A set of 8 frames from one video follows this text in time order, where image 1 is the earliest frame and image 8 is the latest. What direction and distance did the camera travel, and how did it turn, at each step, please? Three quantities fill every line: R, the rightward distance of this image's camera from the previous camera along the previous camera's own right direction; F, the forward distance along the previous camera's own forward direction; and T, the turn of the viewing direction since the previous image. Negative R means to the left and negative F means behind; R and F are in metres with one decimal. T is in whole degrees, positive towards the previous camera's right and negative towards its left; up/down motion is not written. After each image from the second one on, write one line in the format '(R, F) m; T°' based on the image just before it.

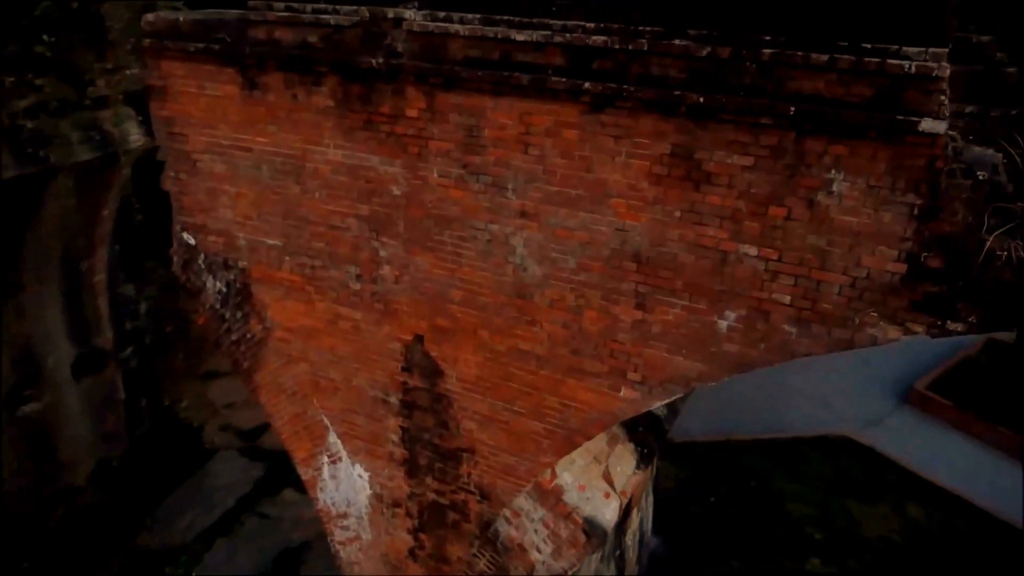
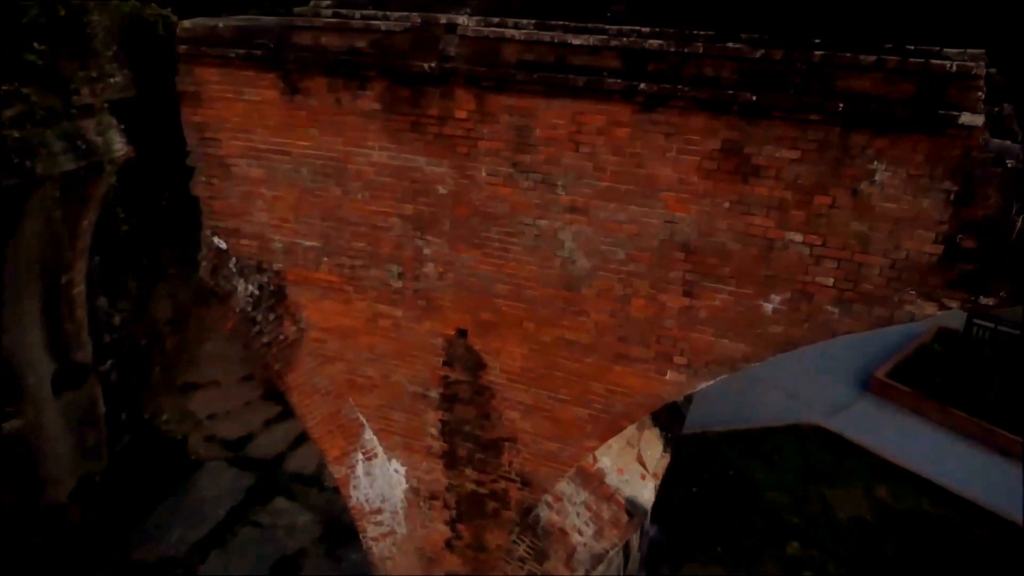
(-0.3, -0.1) m; +4°
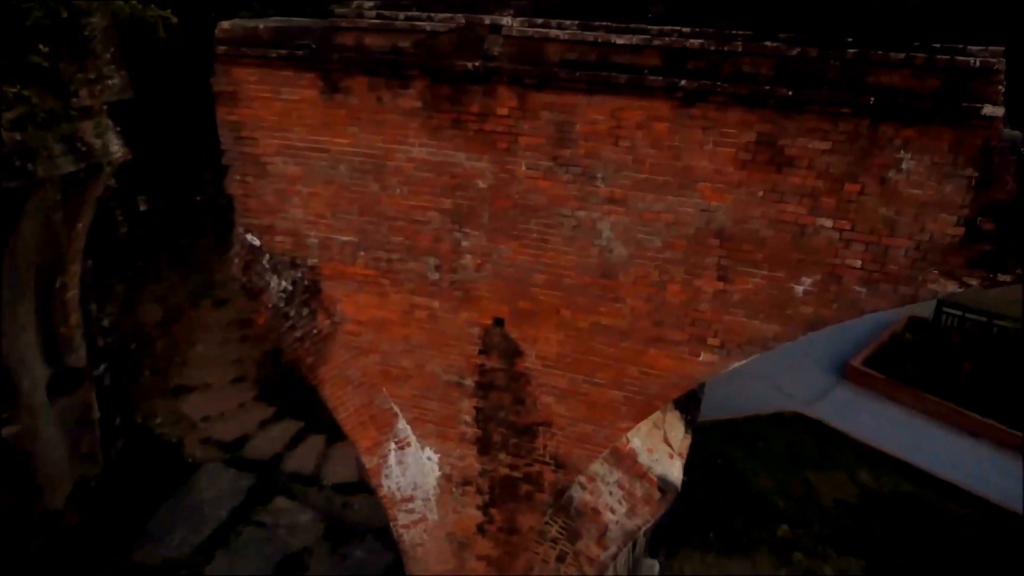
(-0.3, -0.1) m; +2°
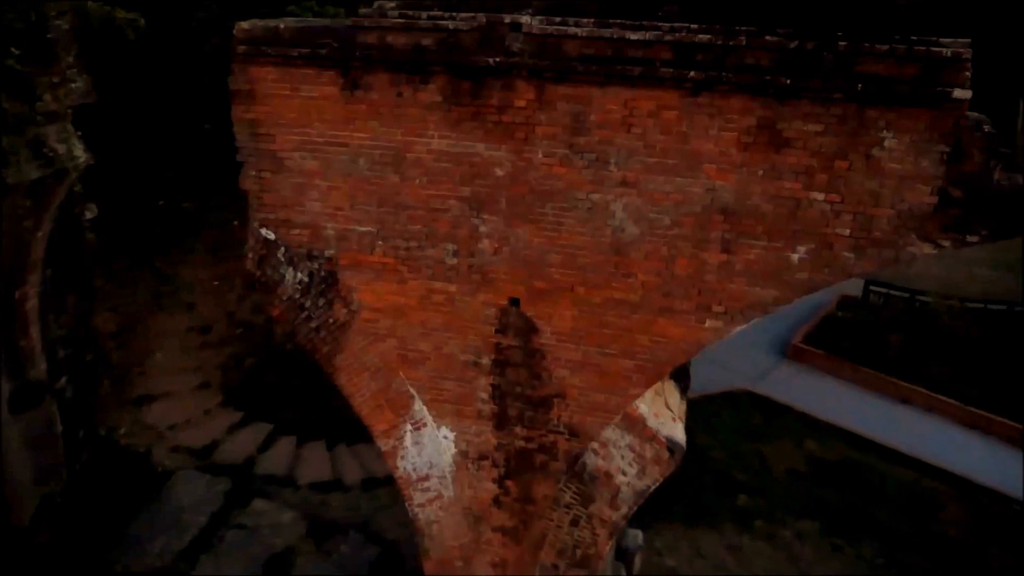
(-0.3, -0.2) m; +5°
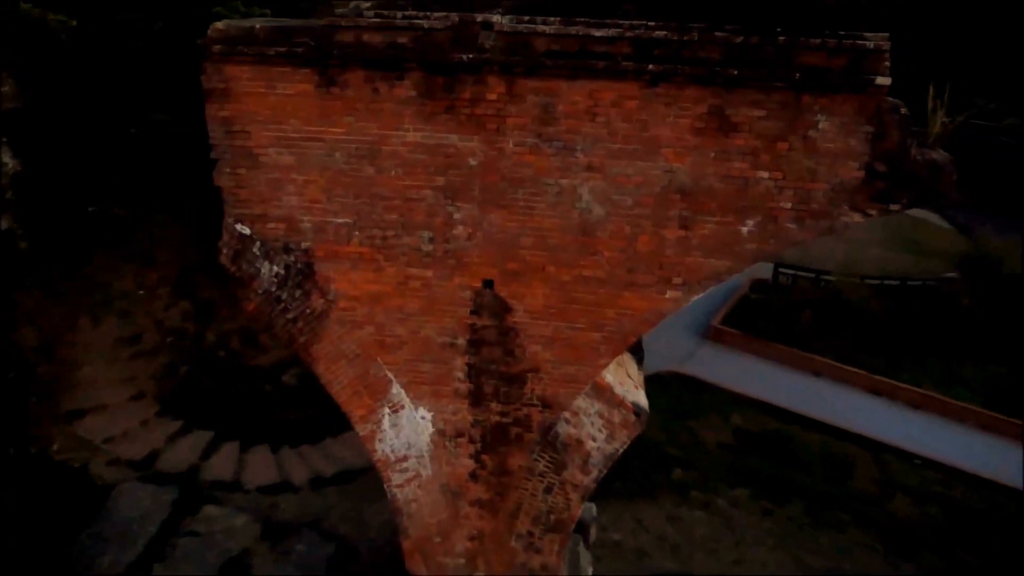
(-0.3, -0.2) m; +7°
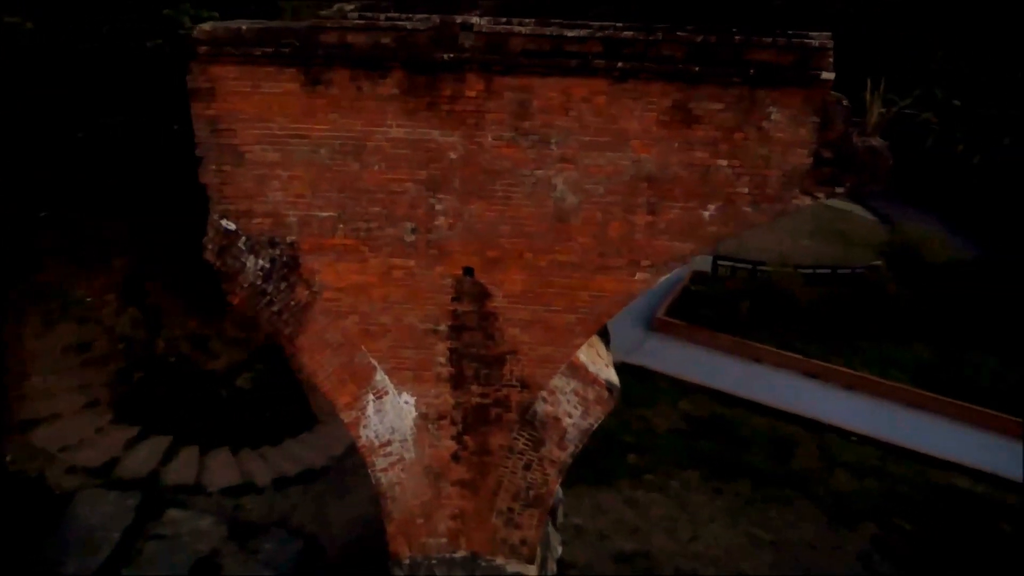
(-0.2, -0.2) m; +5°
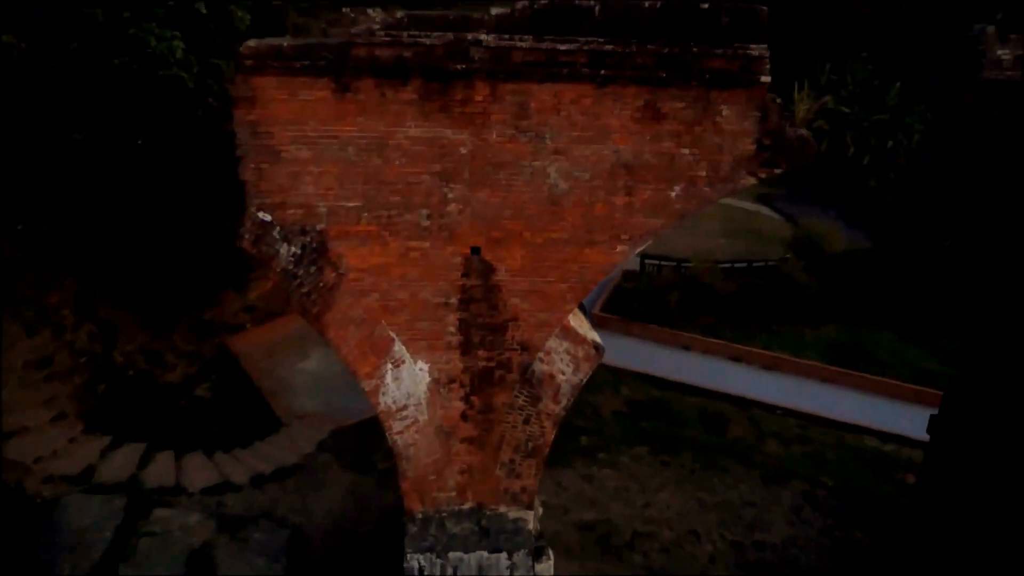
(-0.5, -0.6) m; +6°
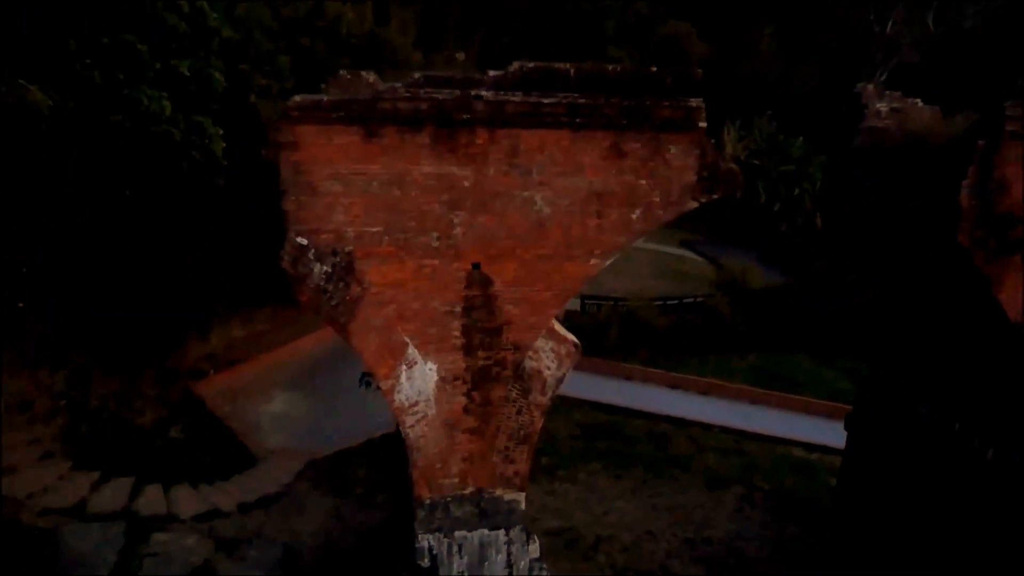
(-0.5, -0.8) m; +6°
